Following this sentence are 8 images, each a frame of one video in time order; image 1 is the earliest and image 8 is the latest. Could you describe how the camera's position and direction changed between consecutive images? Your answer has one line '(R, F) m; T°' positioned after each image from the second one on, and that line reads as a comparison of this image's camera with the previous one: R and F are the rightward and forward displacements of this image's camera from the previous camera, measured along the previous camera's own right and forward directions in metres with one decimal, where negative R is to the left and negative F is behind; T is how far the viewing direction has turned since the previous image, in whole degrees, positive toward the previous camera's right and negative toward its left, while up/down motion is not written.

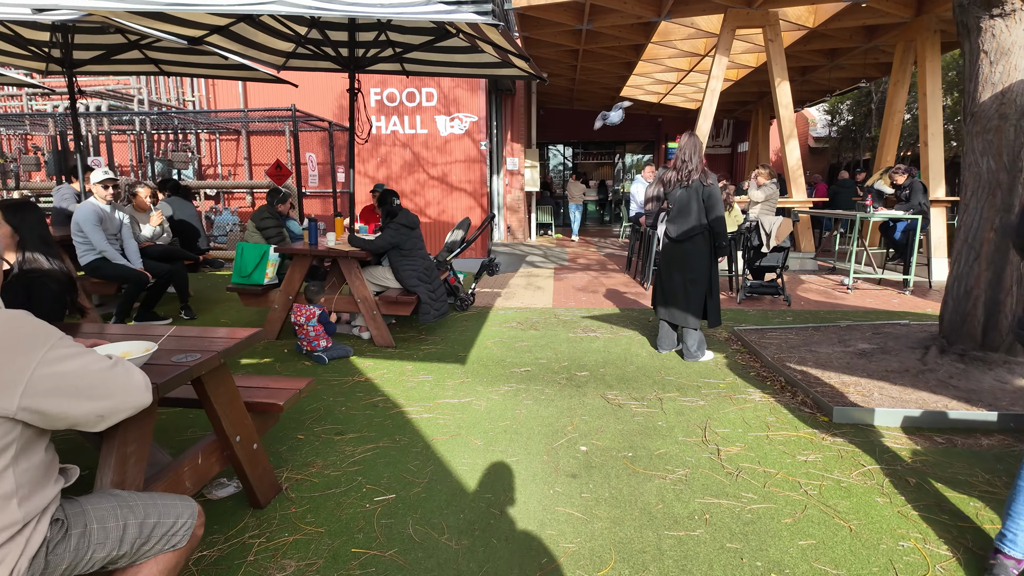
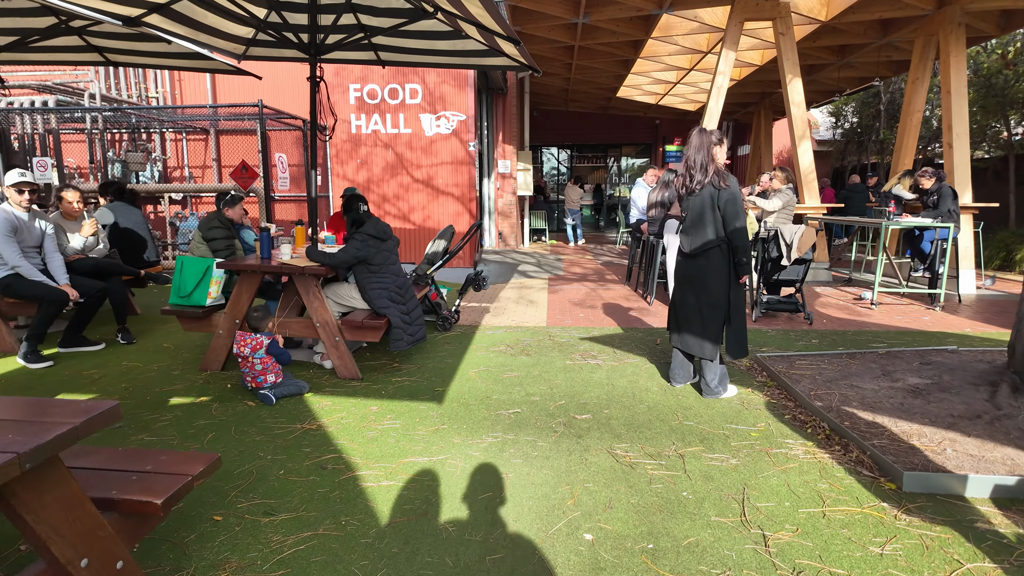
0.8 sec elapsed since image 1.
(0.0, +0.8) m; +1°
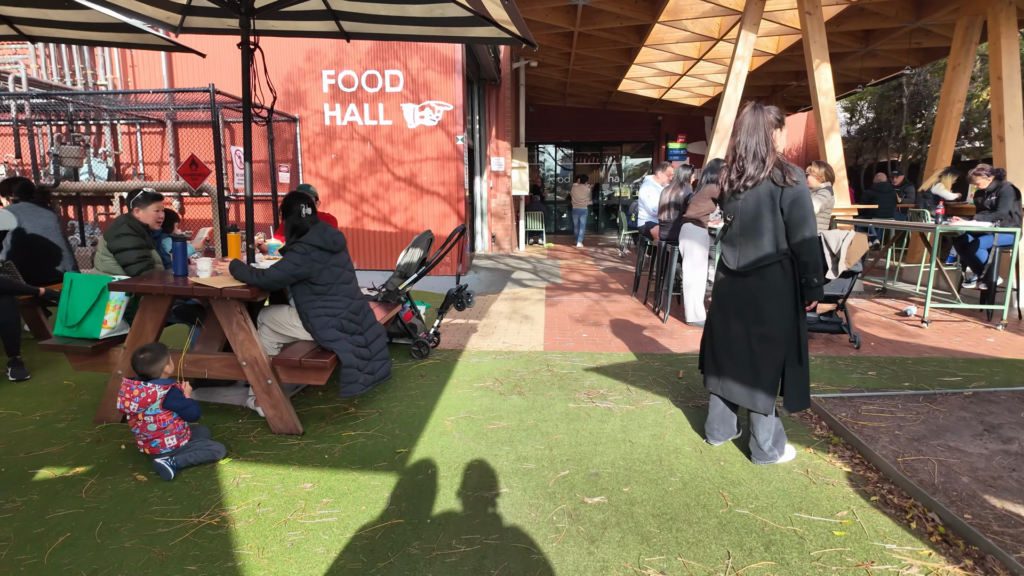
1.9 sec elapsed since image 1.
(+0.1, +1.0) m; 0°
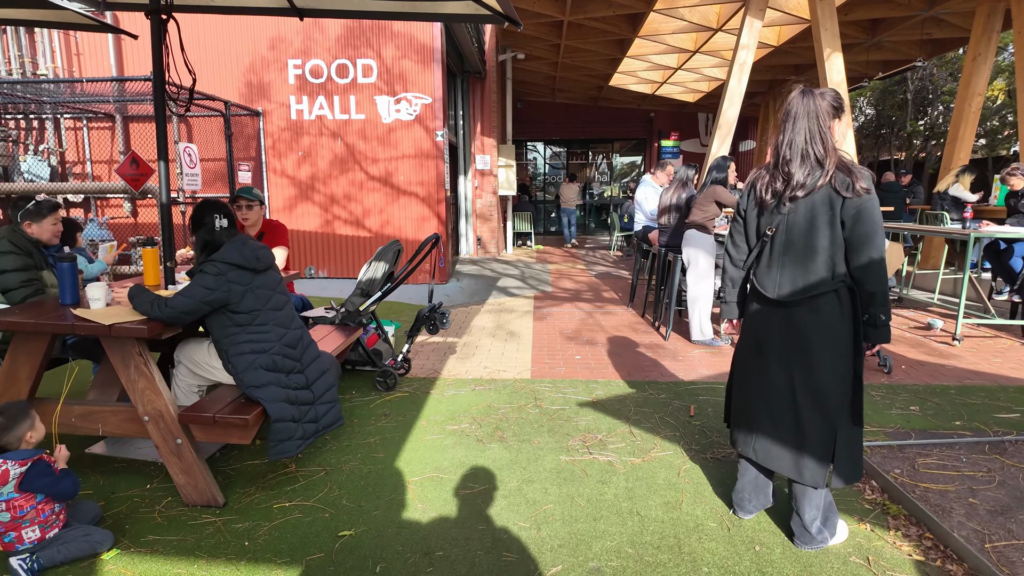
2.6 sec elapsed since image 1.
(+0.1, +0.7) m; +1°
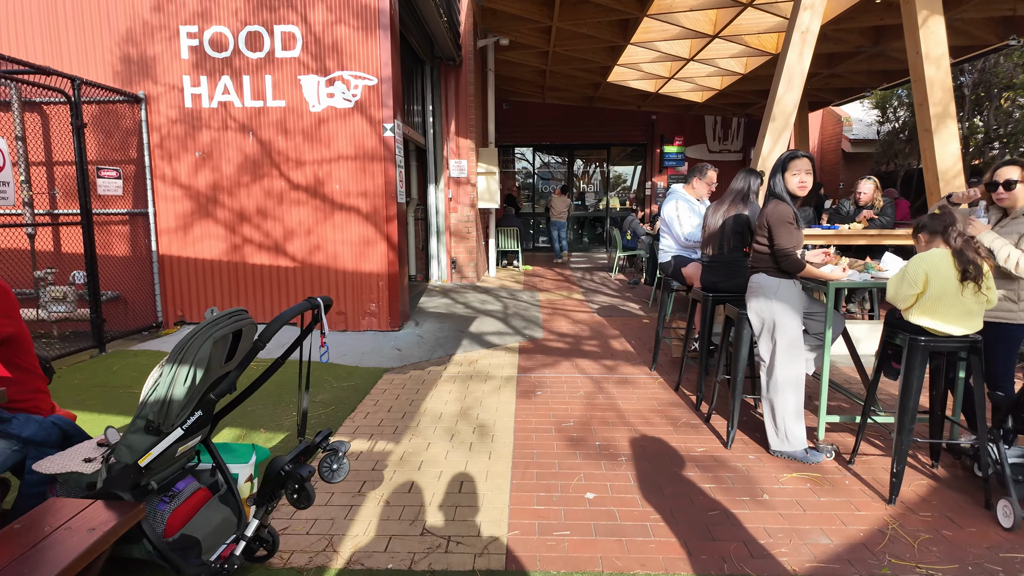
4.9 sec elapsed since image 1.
(+0.1, +2.1) m; +1°
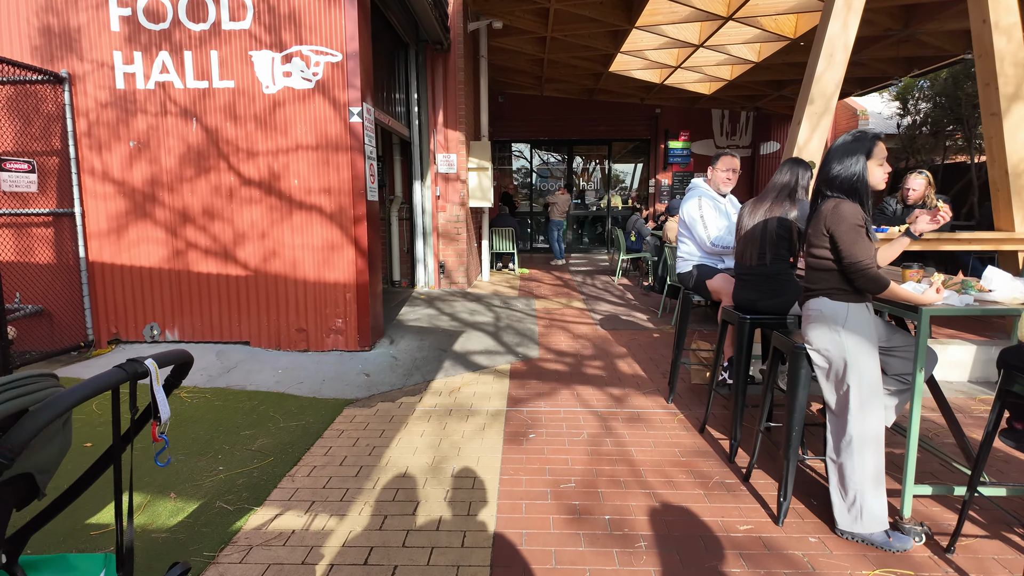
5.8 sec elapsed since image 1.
(+0.1, +0.9) m; 0°
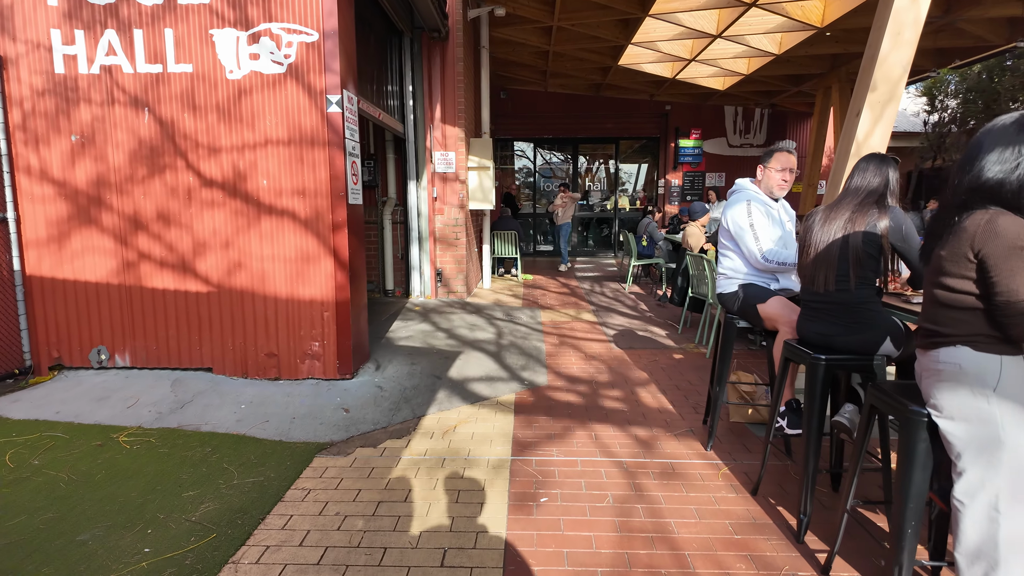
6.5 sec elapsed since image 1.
(0.0, +0.7) m; 0°
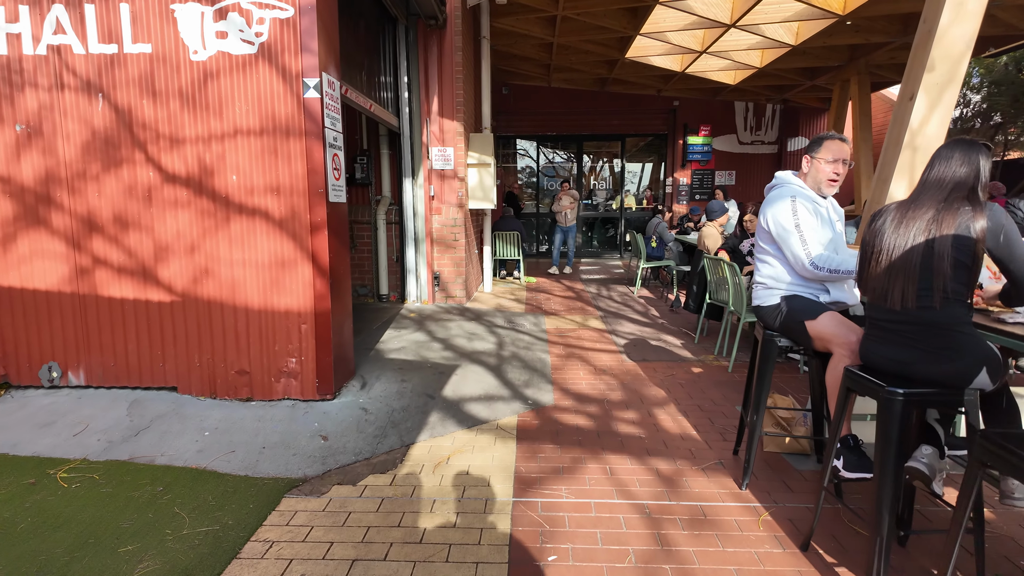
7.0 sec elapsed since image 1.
(0.0, +0.5) m; 0°
